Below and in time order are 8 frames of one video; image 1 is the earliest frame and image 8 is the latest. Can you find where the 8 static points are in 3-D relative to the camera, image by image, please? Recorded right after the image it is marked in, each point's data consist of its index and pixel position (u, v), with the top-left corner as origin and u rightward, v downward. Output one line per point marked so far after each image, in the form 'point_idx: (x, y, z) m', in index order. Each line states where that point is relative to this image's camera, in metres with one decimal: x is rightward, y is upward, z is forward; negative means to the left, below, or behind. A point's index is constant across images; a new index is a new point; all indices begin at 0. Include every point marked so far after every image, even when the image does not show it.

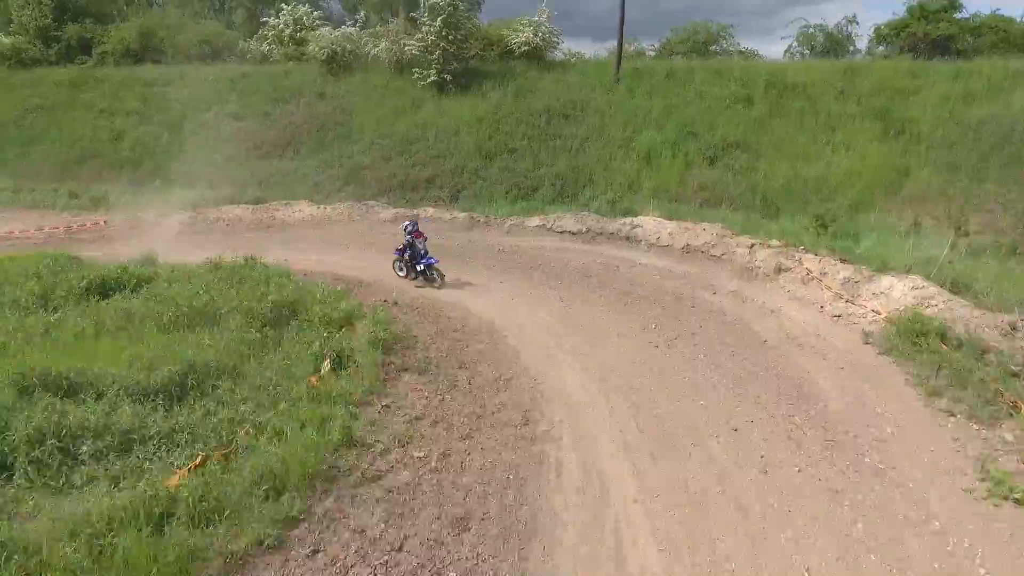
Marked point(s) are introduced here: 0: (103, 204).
0: (-12.5, +2.5, +19.1) m
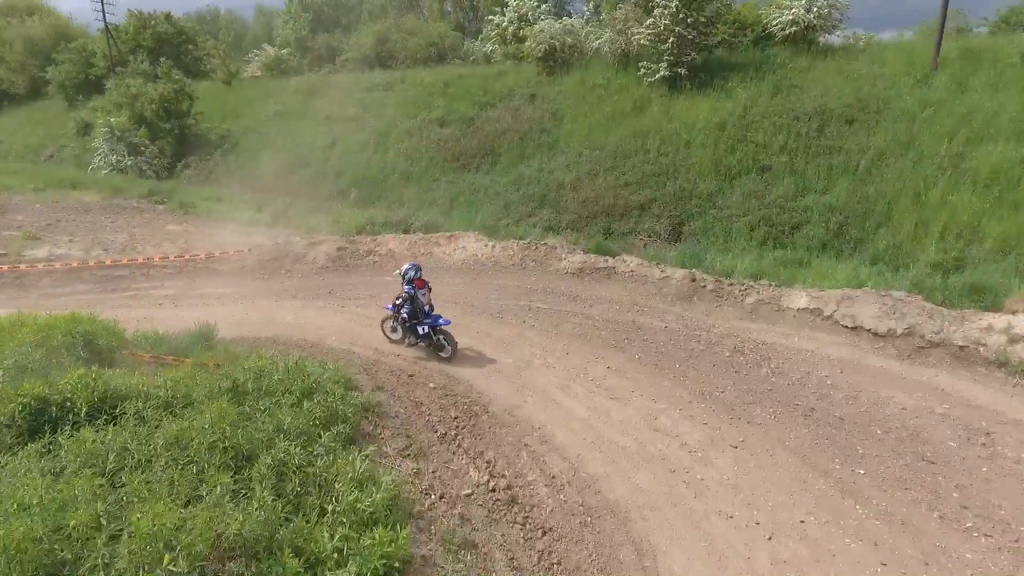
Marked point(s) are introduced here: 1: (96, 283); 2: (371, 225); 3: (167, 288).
0: (-6.5, +1.8, +17.4) m
1: (-8.1, +0.1, +12.2) m
2: (-3.5, +1.6, +15.7) m
3: (-6.7, 0.0, +12.1) m
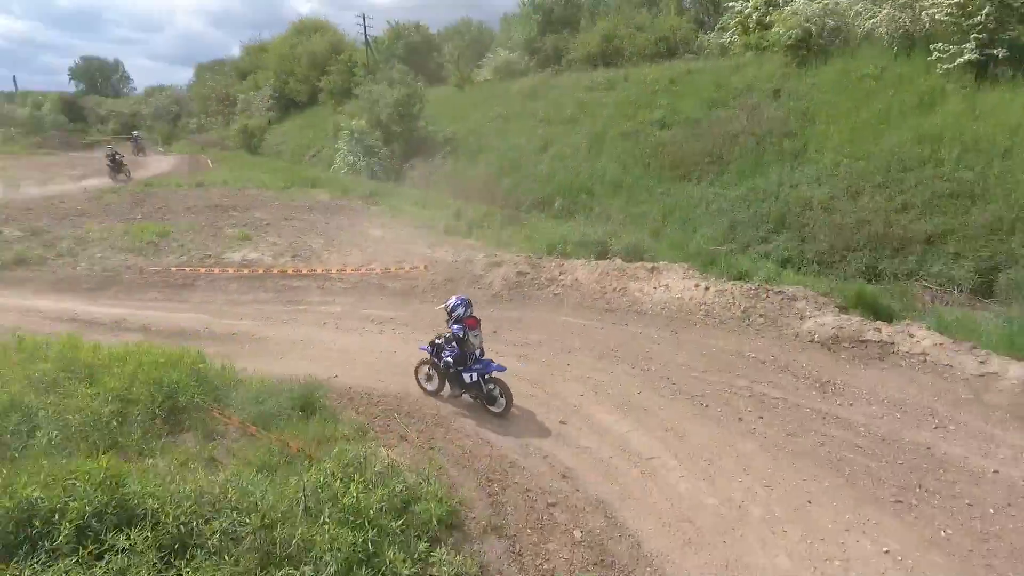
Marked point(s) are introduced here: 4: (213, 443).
0: (-1.0, +1.4, +16.1) m
1: (-4.5, -0.1, +11.8) m
2: (+1.1, +1.0, +13.6) m
3: (-3.2, -0.3, +11.2) m
4: (-2.7, -1.4, +5.5) m
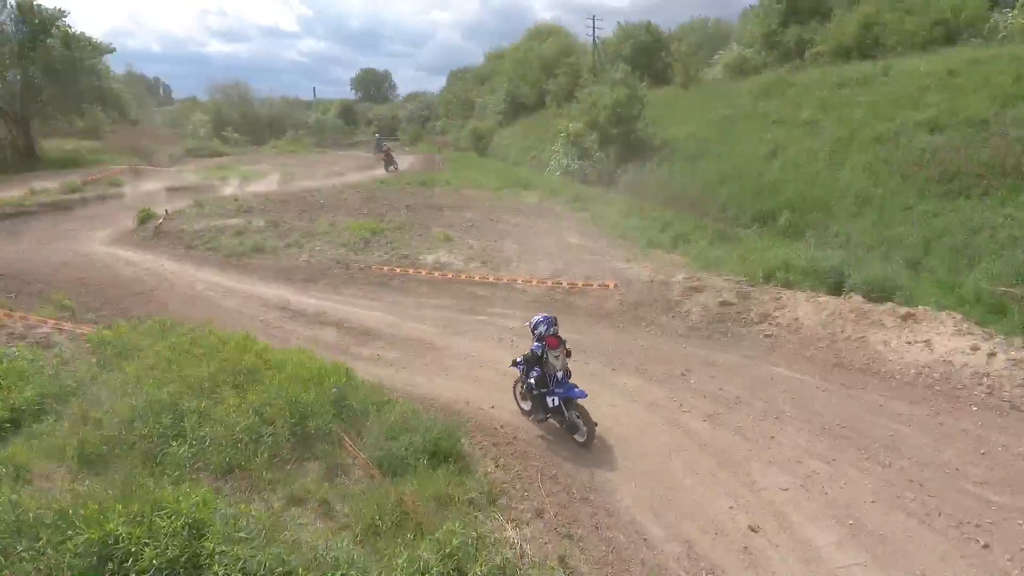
0: (+3.8, +0.9, +14.4) m
1: (-1.0, -0.2, +11.5) m
2: (+5.0, +0.4, +11.3) m
3: (0.0, -0.5, +10.5) m
4: (-1.4, -1.5, +5.0) m
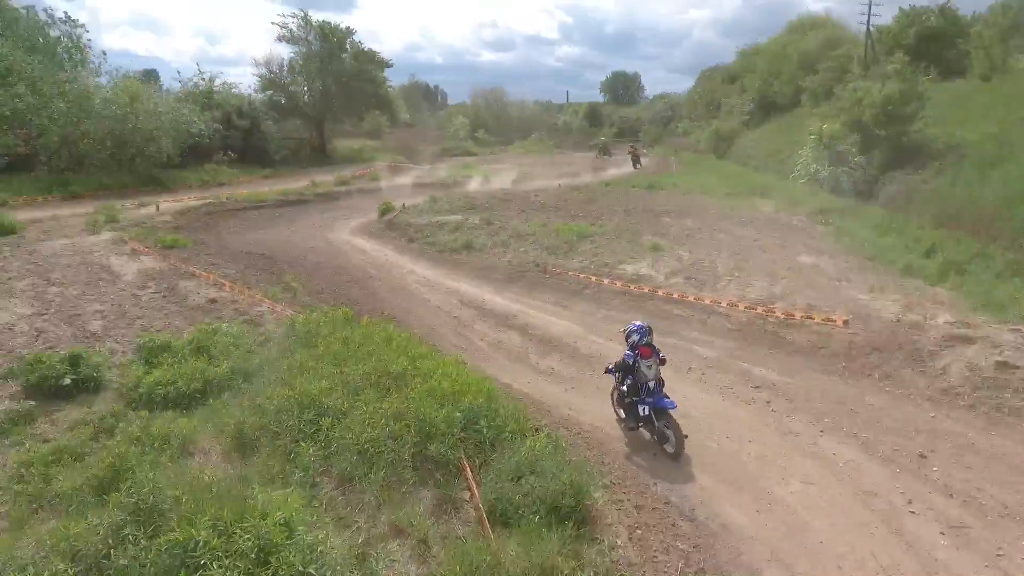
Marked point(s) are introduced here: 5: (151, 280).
0: (+8.0, +0.1, +11.4) m
1: (+2.4, -0.5, +10.4) m
2: (+7.9, -0.5, +8.1) m
3: (+2.9, -0.9, +9.1) m
4: (-0.5, -1.7, +4.5) m
5: (-6.1, +0.1, +10.6) m
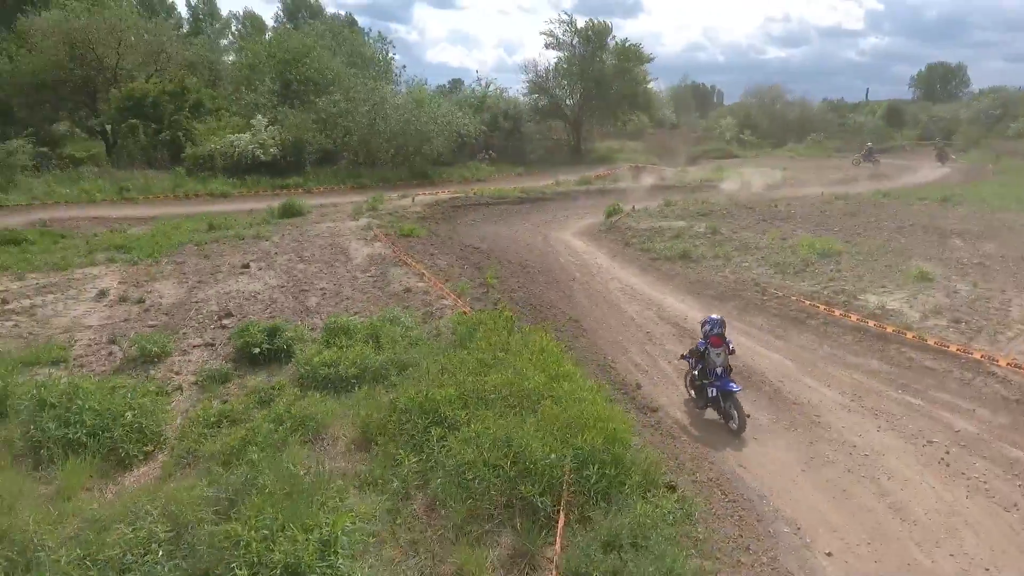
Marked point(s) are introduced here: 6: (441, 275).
0: (+10.6, -1.0, +7.0) m
1: (+5.0, -1.0, +8.2) m
2: (+9.2, -1.5, +3.9) m
3: (+5.0, -1.5, +6.8) m
4: (0.0, -1.8, +3.9) m
5: (-2.6, +0.4, +11.6) m
6: (-1.3, +0.2, +11.1) m
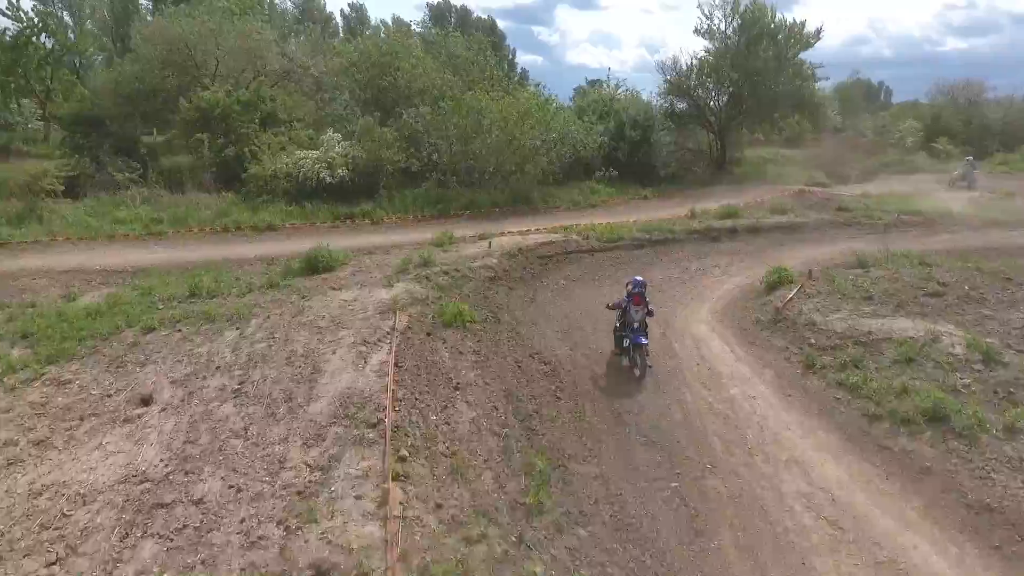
0: (+10.1, -3.5, -0.8) m
1: (+4.9, -3.2, +1.6) m
2: (+8.1, -3.9, -3.5) m
3: (+4.6, -3.6, +0.2) m
4: (-0.9, -3.7, -1.7) m
5: (-1.8, -1.4, +6.4) m
6: (-0.7, -1.7, +5.6) m
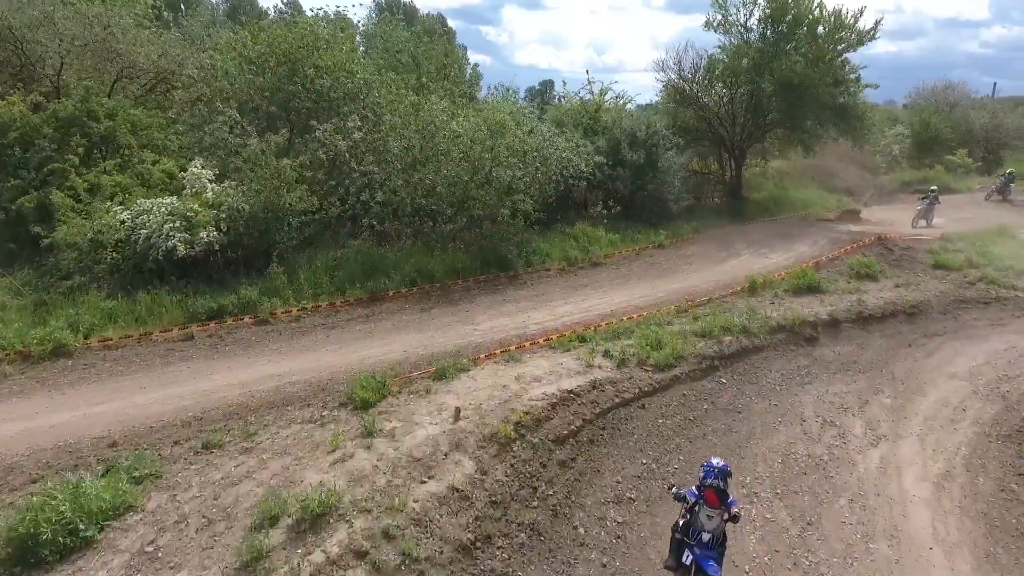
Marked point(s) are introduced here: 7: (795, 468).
0: (+11.2, -5.8, -7.3) m
1: (+5.9, -5.7, -5.4) m
2: (+9.4, -6.3, -10.2) m
3: (+5.6, -6.1, -6.8) m
4: (+0.3, -6.3, -9.0) m
5: (-1.3, -4.0, -1.0) m
6: (0.0, -4.3, -1.7) m
7: (+3.7, -2.2, +8.1) m
